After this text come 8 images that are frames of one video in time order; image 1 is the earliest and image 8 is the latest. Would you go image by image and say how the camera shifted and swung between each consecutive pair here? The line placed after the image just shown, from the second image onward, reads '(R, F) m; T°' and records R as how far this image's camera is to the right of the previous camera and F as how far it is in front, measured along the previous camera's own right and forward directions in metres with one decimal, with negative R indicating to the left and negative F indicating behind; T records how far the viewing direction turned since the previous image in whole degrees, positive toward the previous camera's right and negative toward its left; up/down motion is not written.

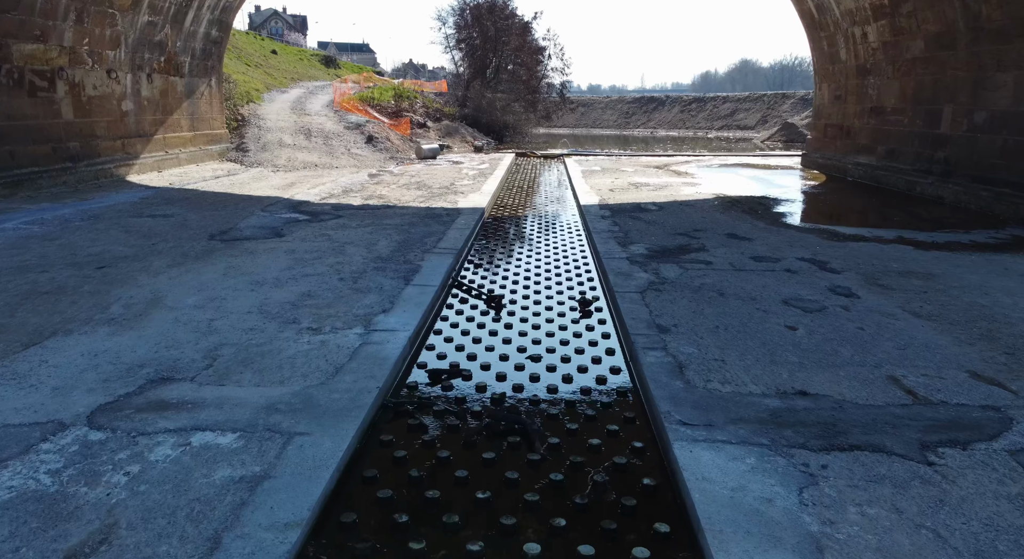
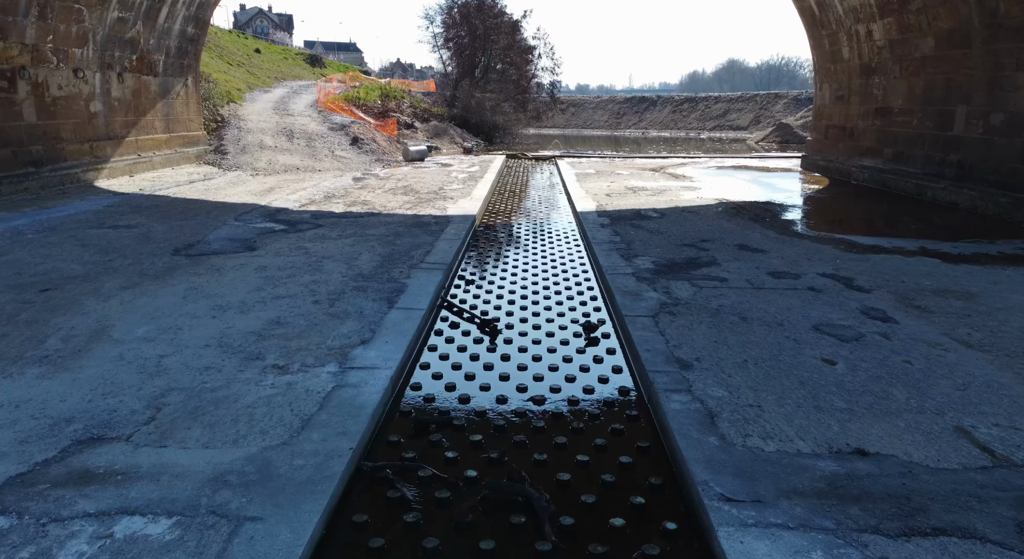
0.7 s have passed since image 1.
(0.0, +0.5) m; +1°
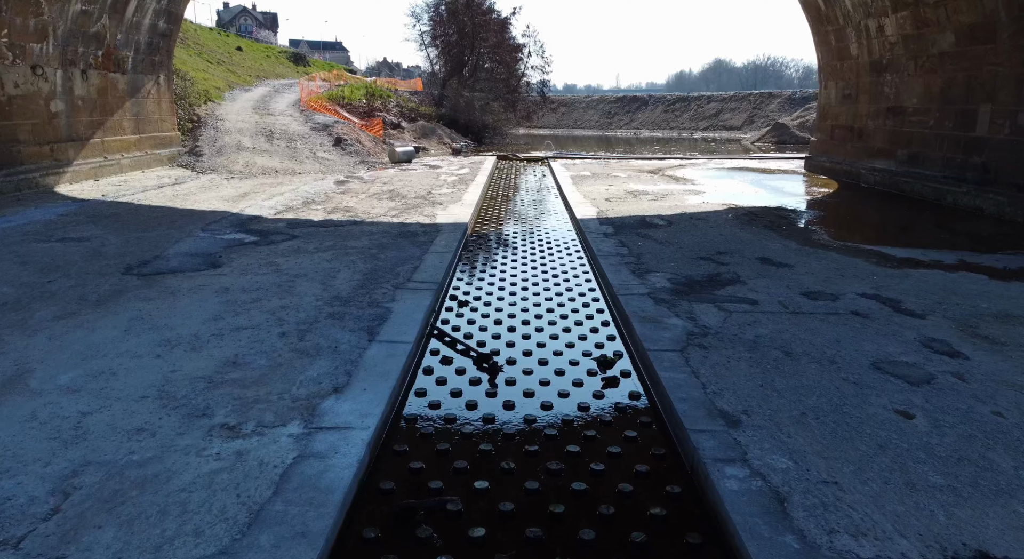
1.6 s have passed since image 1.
(-0.1, +0.6) m; +1°
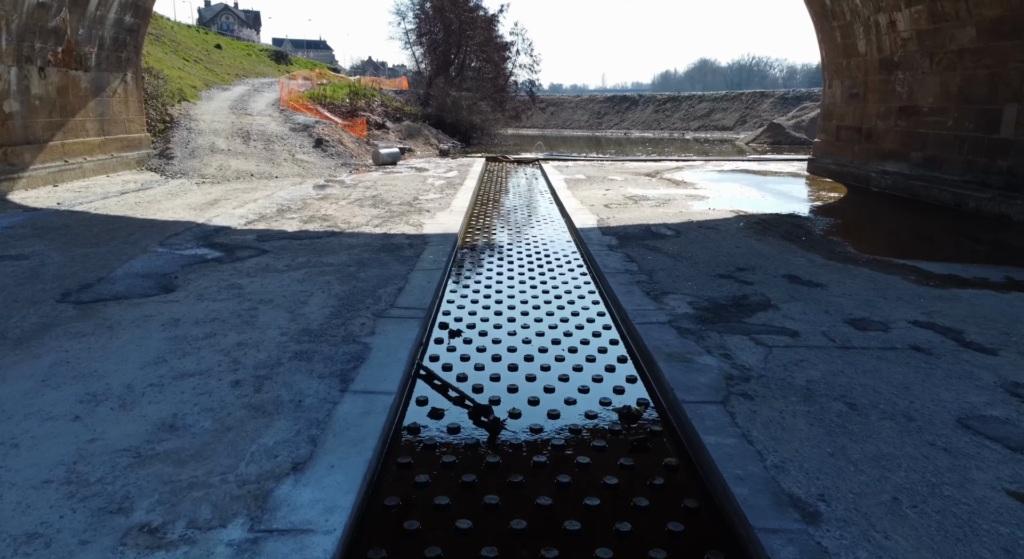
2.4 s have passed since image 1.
(-0.1, +0.6) m; +1°
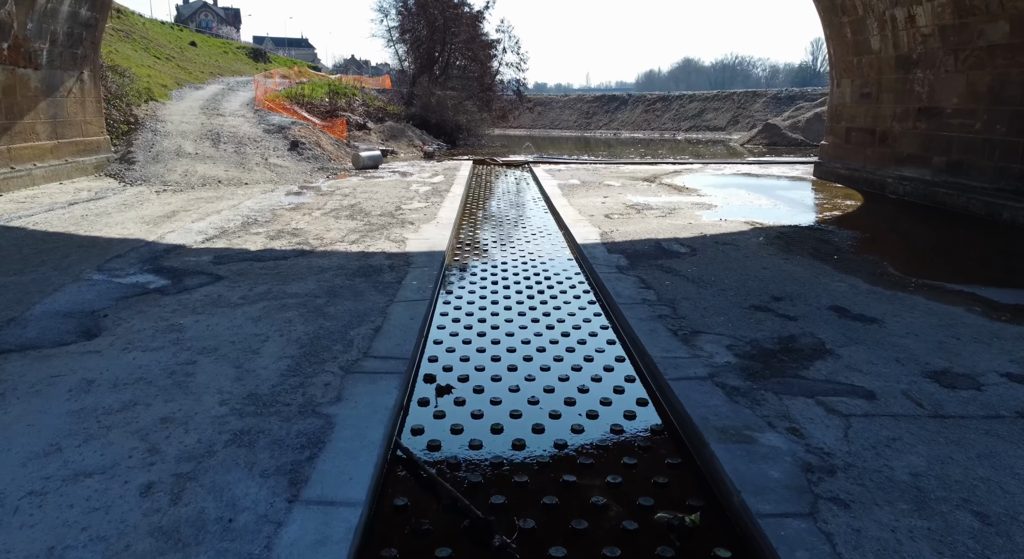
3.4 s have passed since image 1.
(-0.1, +0.7) m; +1°
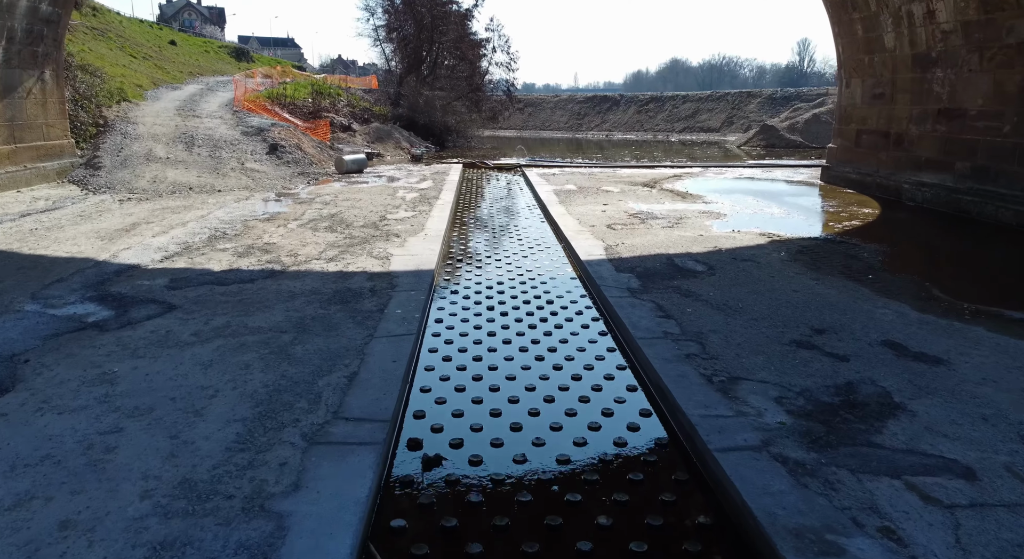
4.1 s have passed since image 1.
(-0.1, +0.6) m; +1°
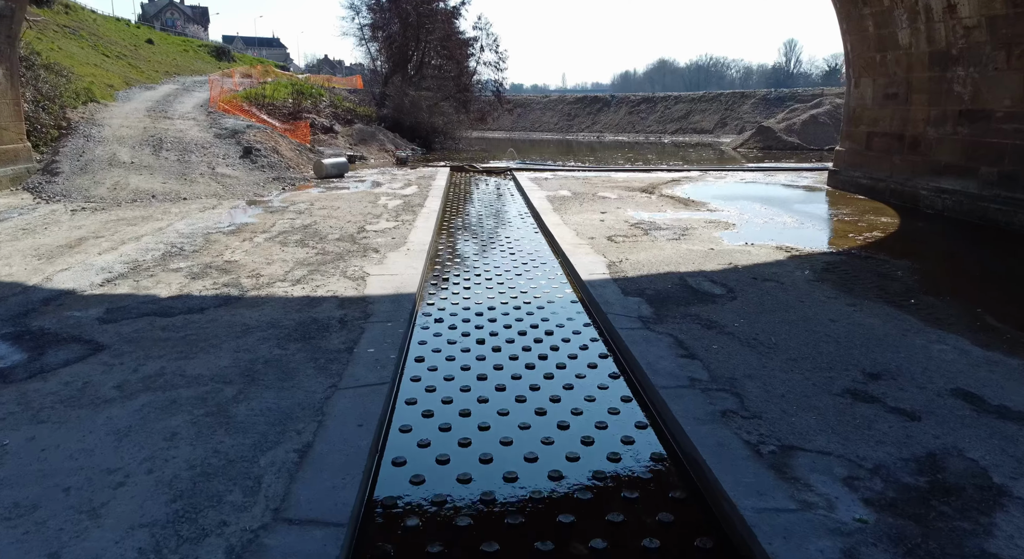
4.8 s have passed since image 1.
(0.0, +0.6) m; +1°
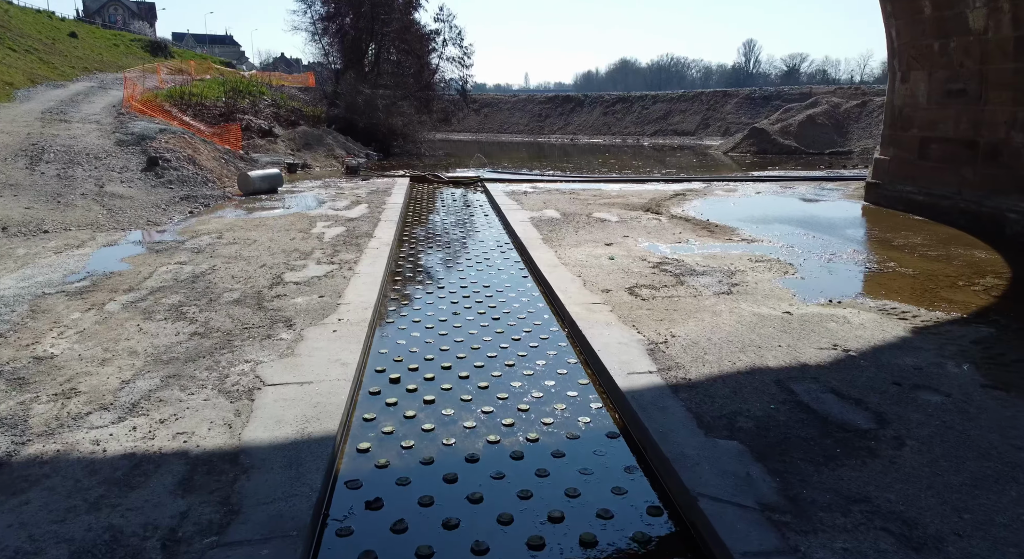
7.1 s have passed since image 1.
(-0.1, +1.9) m; +3°
